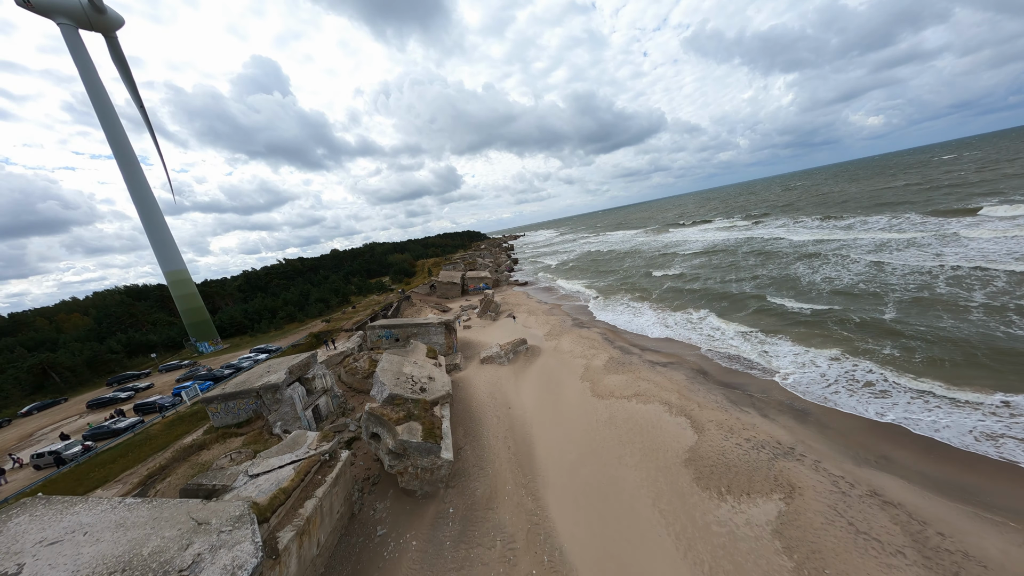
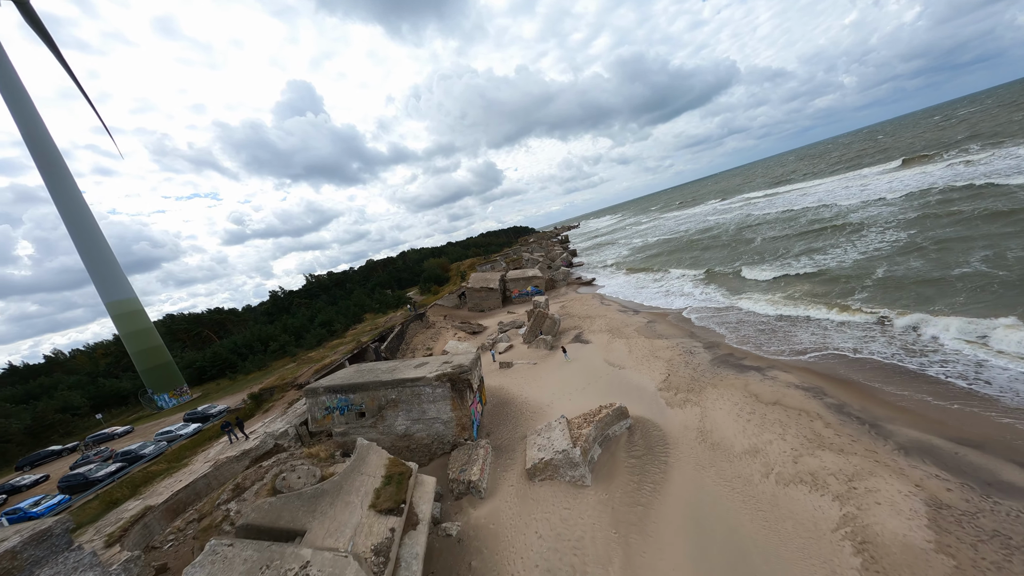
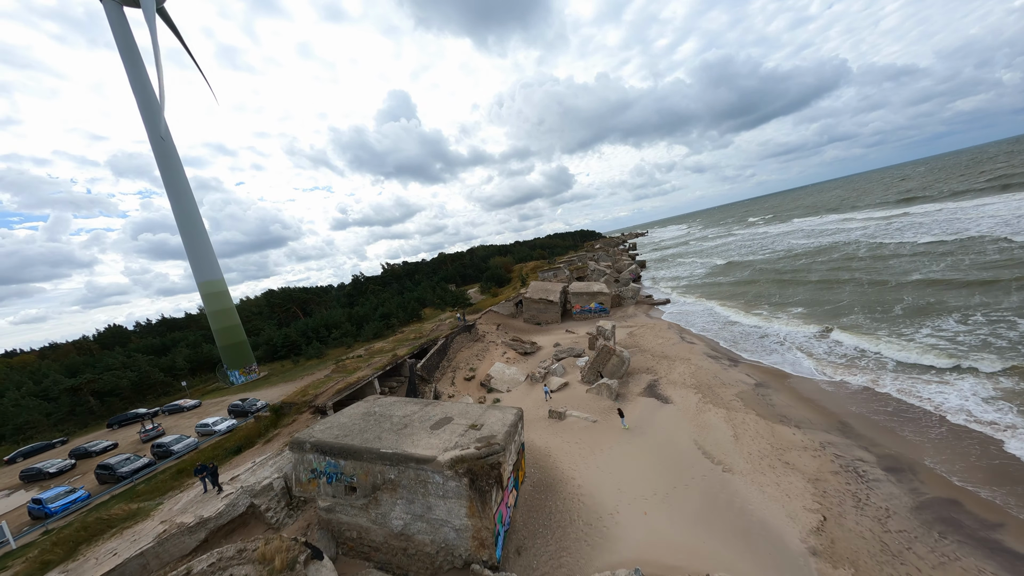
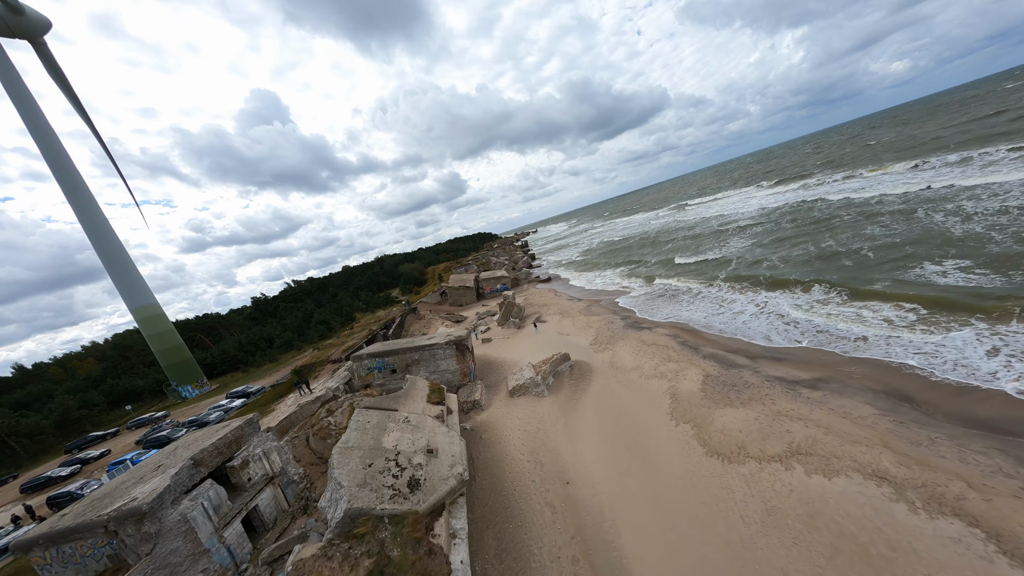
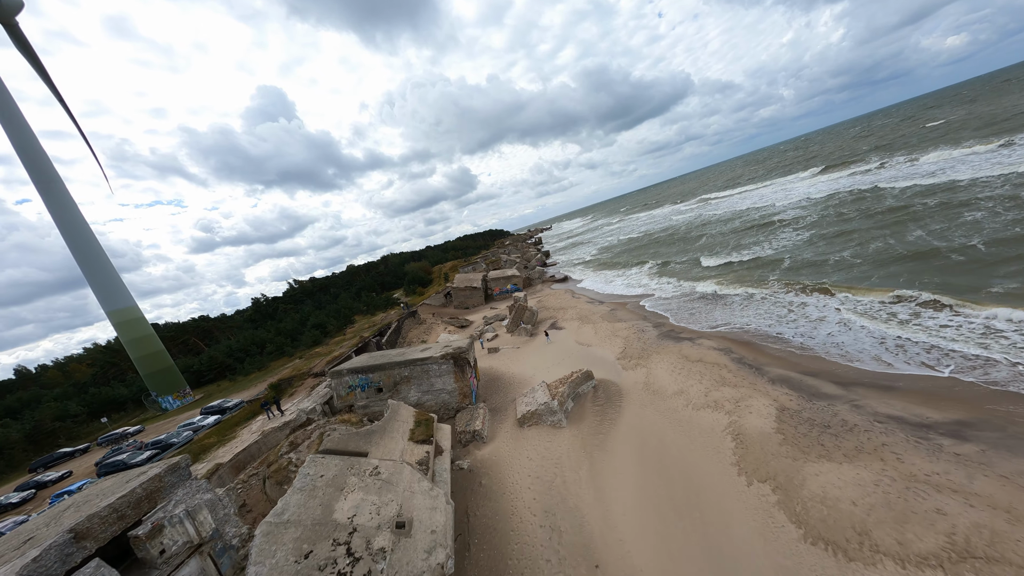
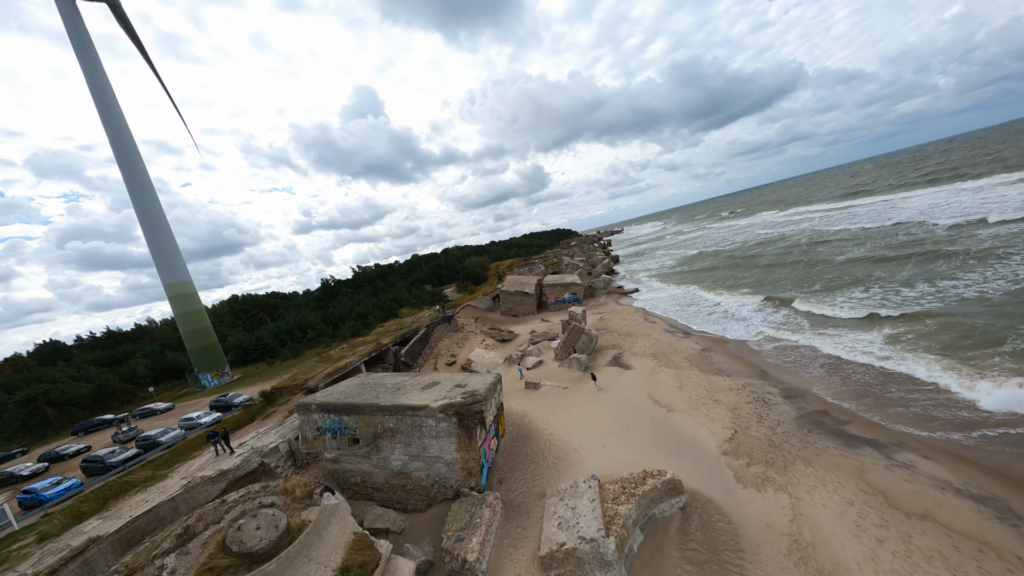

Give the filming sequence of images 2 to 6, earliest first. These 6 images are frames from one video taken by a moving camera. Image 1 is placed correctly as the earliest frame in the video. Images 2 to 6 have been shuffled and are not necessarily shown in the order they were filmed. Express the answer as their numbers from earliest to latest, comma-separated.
4, 5, 2, 6, 3
